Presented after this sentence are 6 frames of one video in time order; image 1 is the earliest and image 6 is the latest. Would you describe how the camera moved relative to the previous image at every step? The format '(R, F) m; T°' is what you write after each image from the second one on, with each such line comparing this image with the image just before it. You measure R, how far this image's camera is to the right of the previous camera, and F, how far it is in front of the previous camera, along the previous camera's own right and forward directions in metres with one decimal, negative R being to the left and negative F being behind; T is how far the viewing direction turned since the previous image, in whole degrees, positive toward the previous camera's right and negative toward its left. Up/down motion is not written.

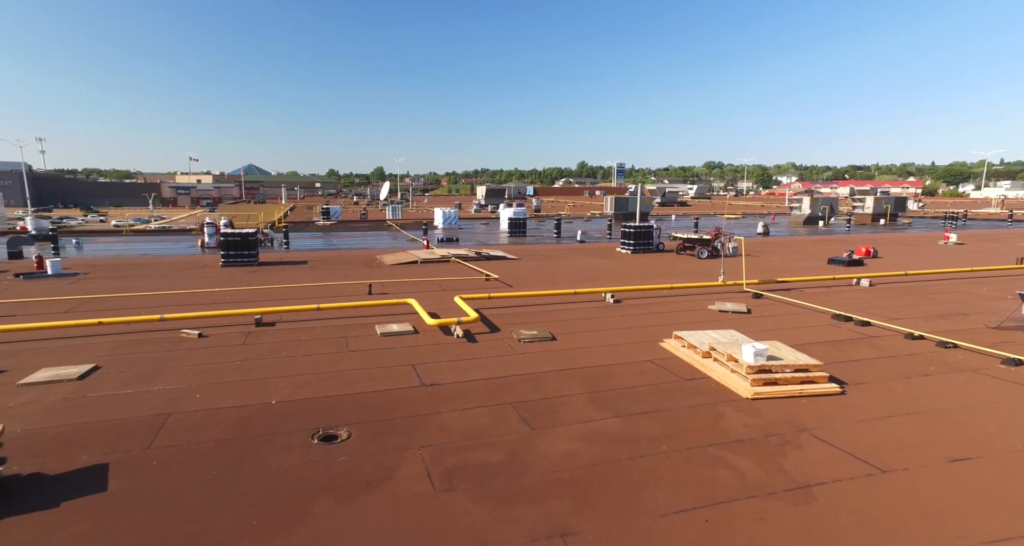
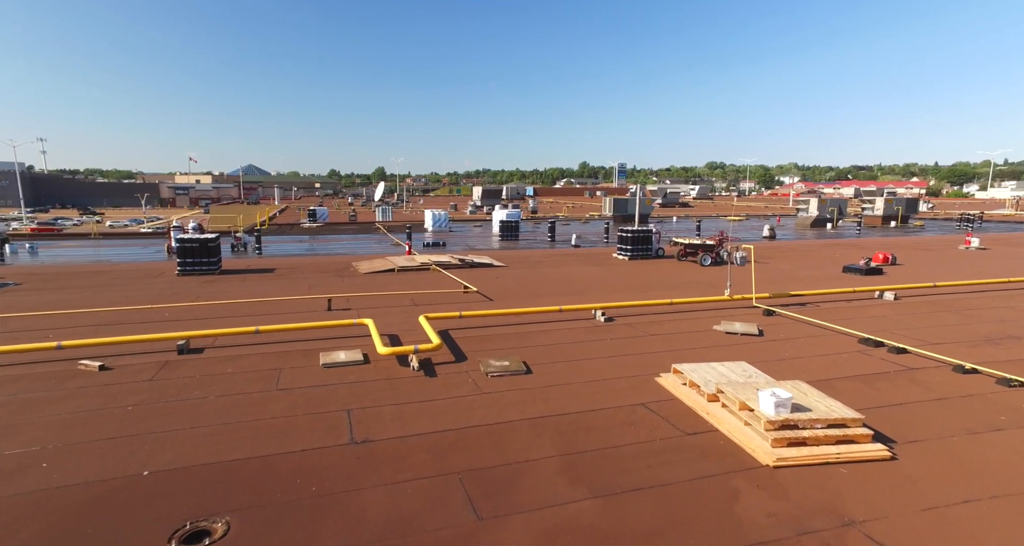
(+0.5, +1.6) m; 0°
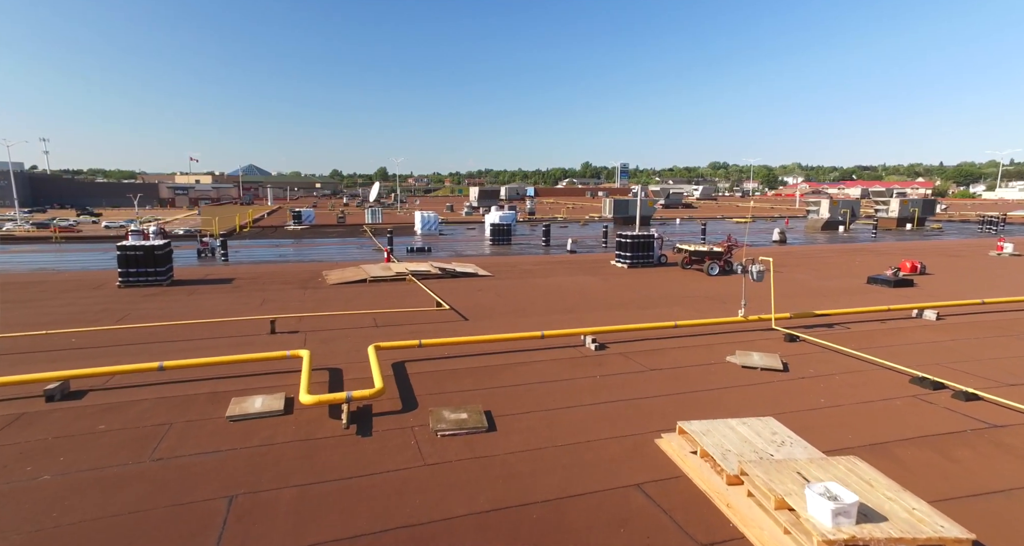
(+0.5, +1.8) m; 0°
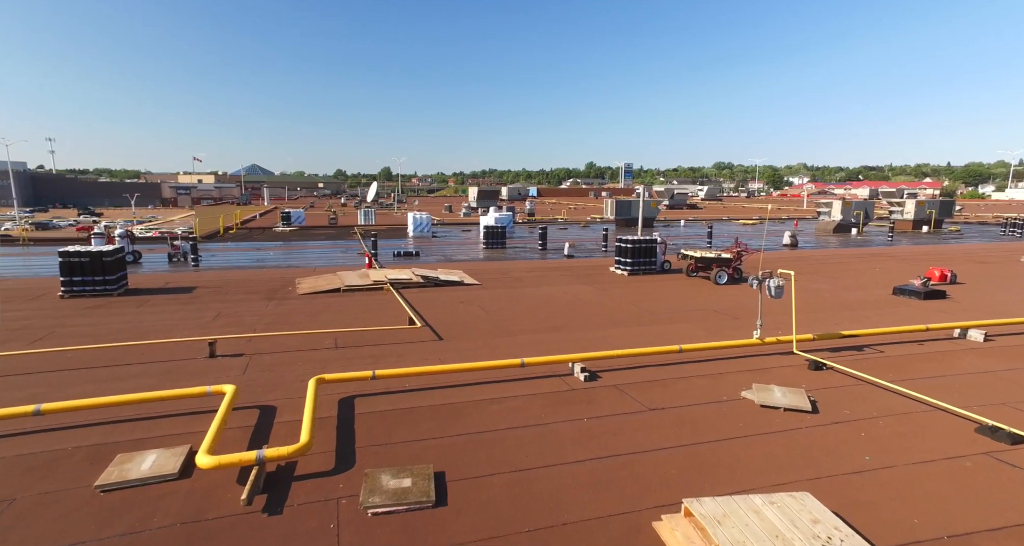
(+0.4, +1.4) m; 0°
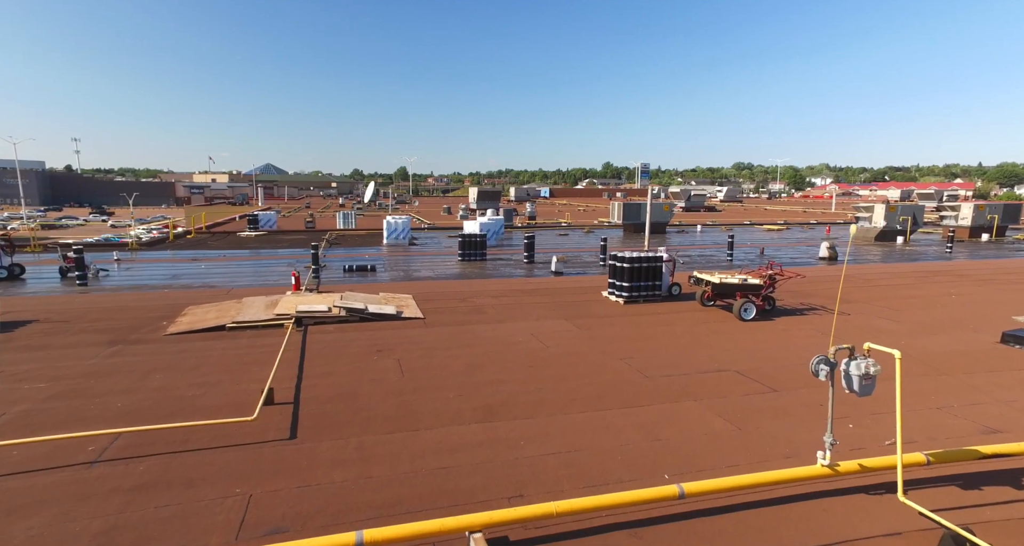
(+1.4, +4.0) m; -2°
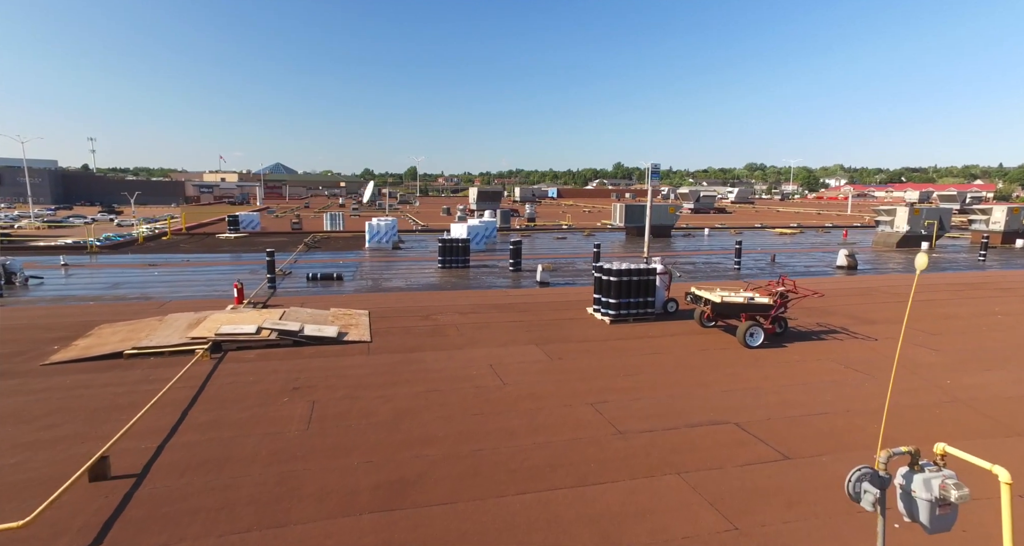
(+0.9, +1.9) m; -1°
